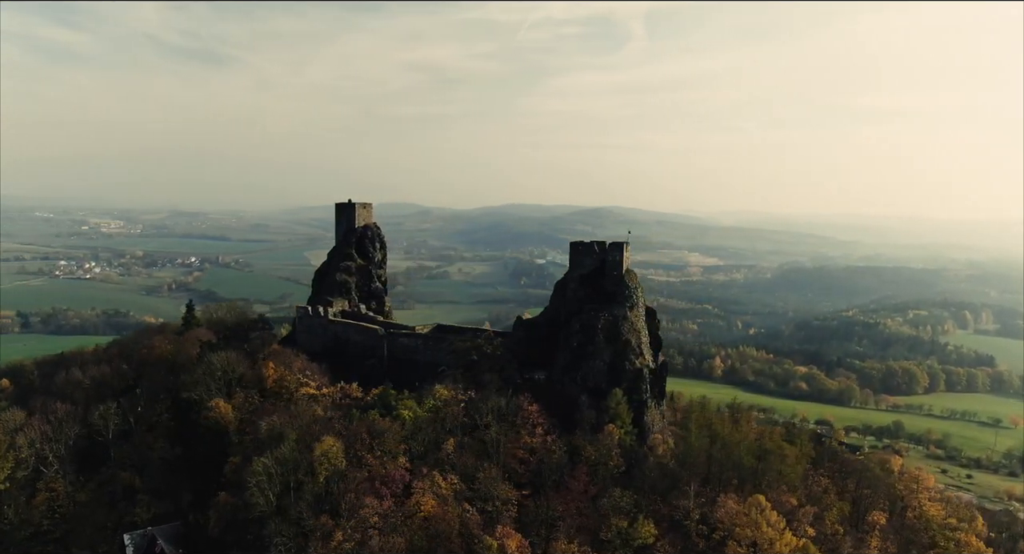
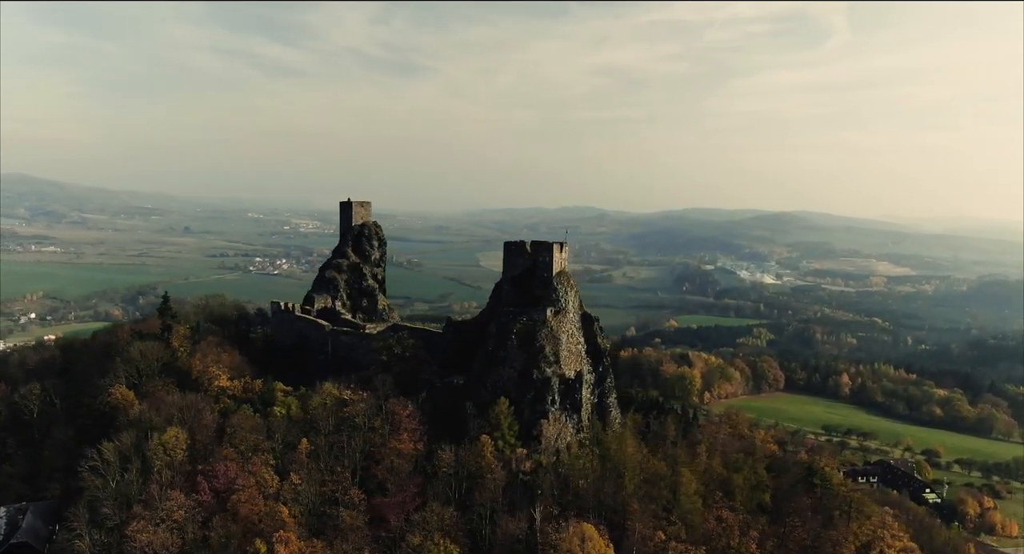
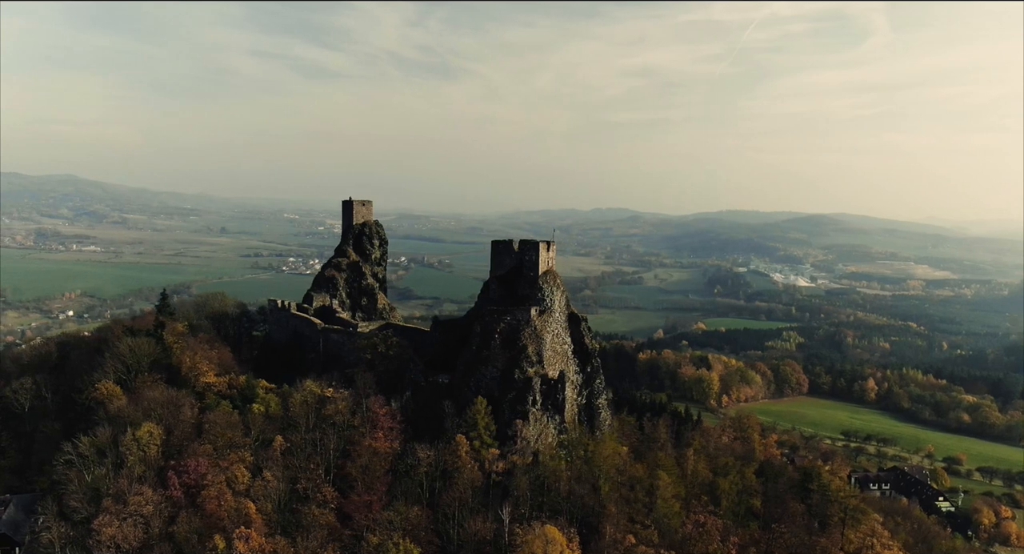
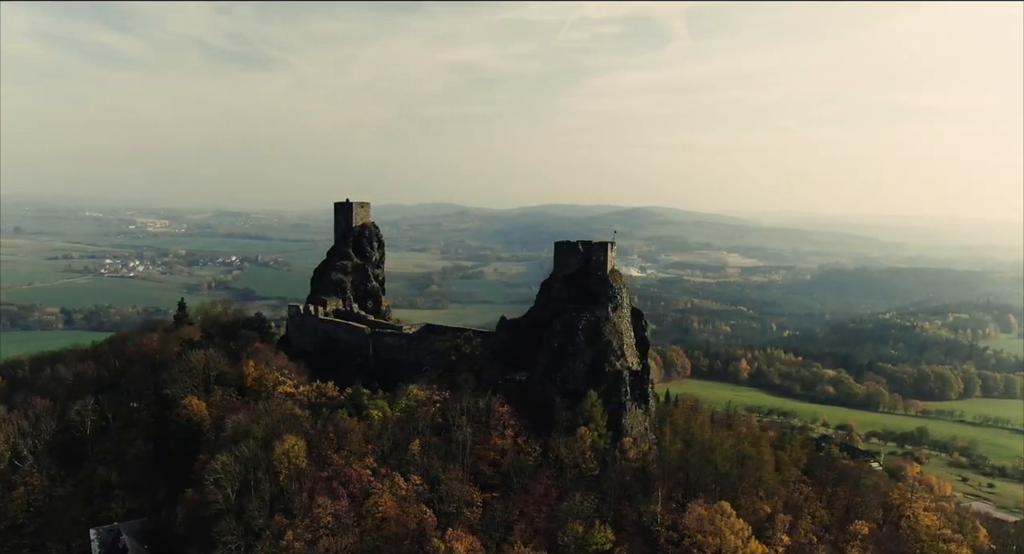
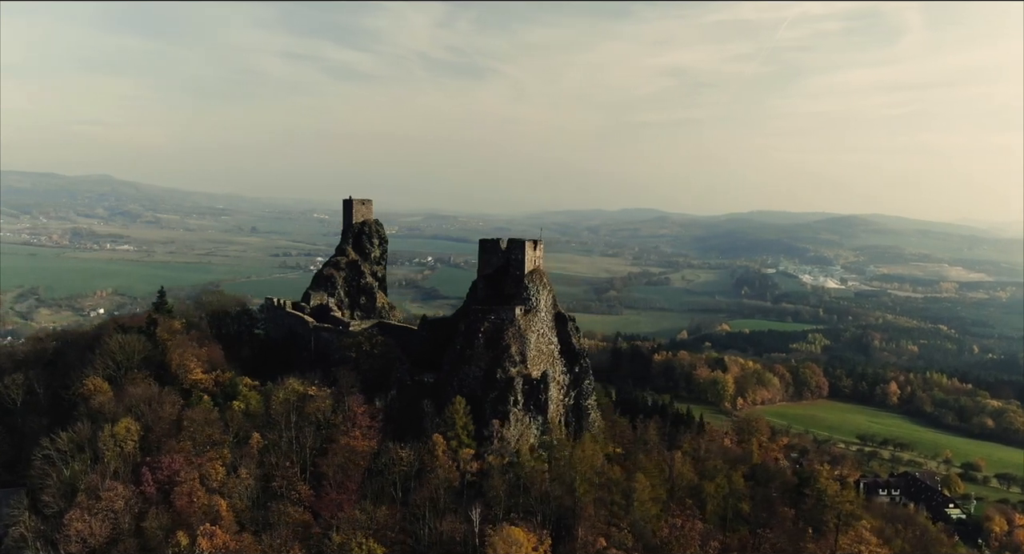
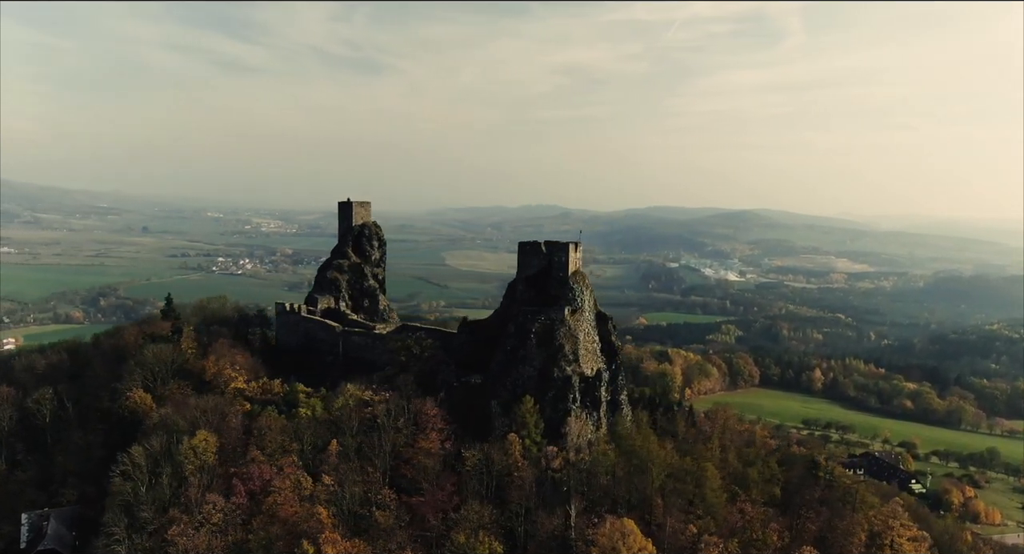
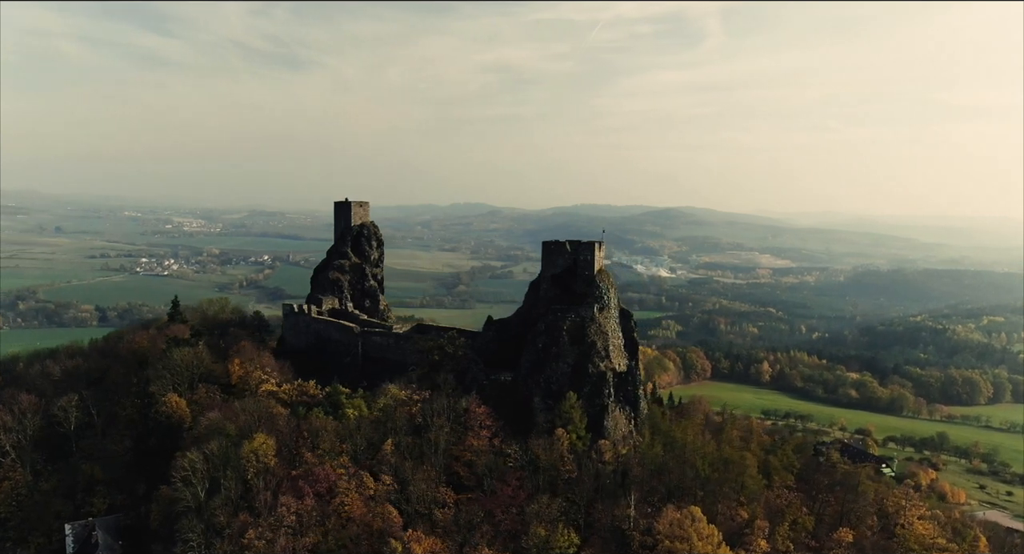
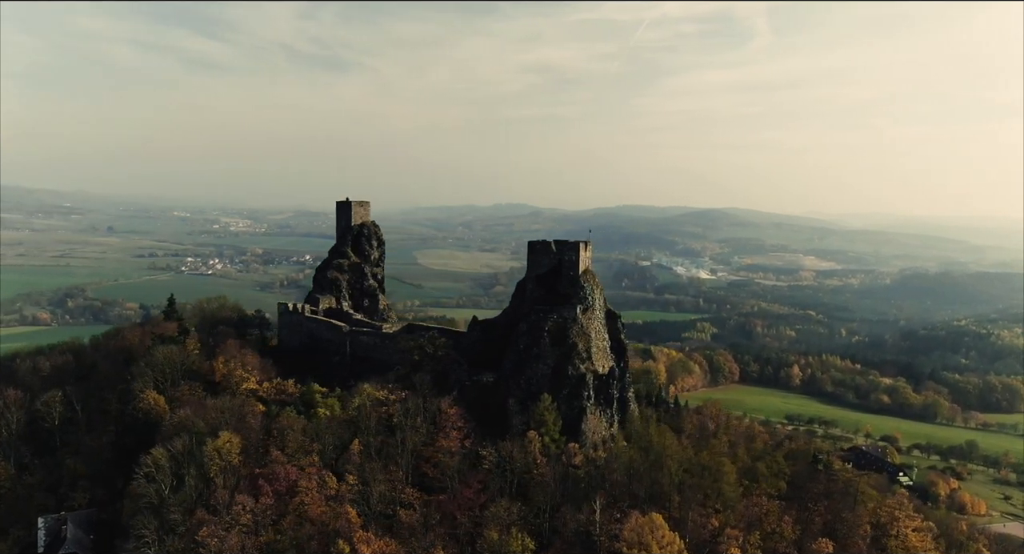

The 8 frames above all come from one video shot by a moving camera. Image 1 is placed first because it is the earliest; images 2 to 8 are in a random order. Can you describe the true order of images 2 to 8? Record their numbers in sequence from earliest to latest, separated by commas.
4, 7, 8, 6, 2, 3, 5
